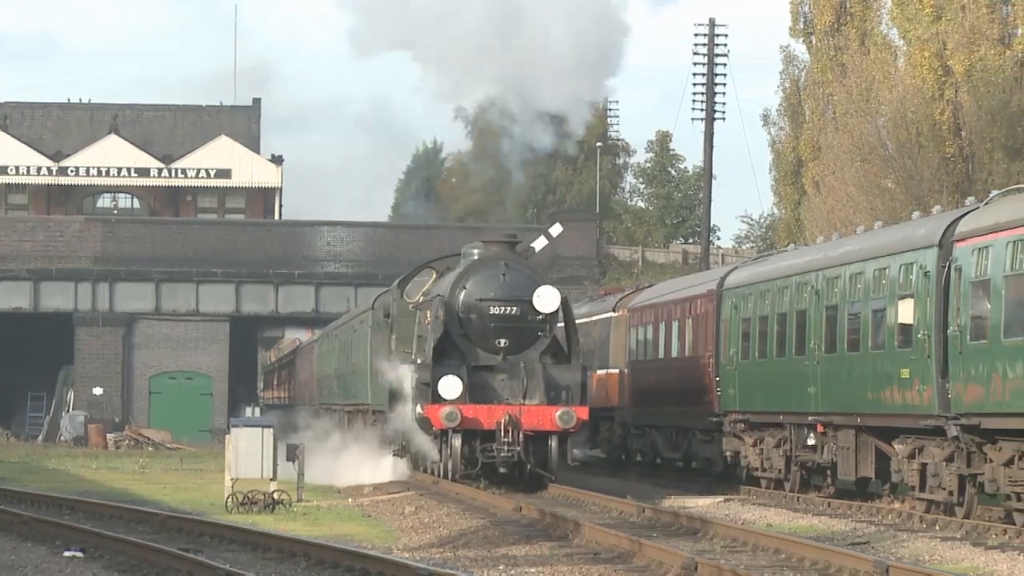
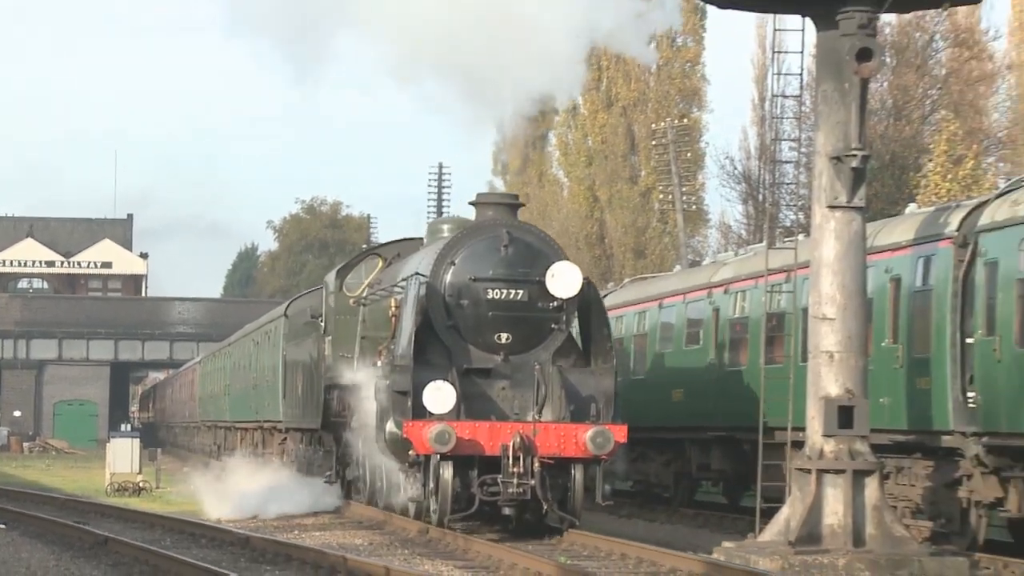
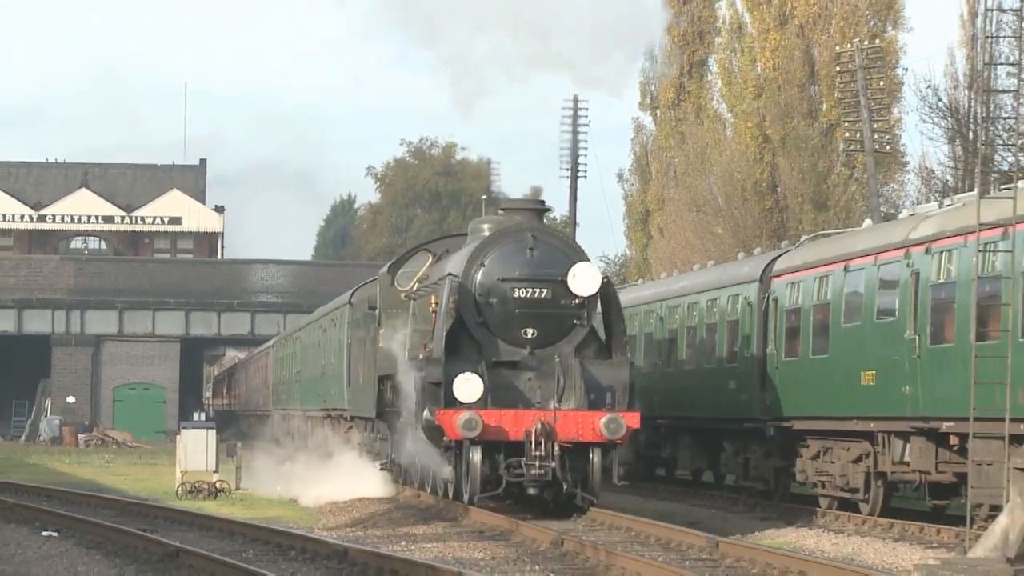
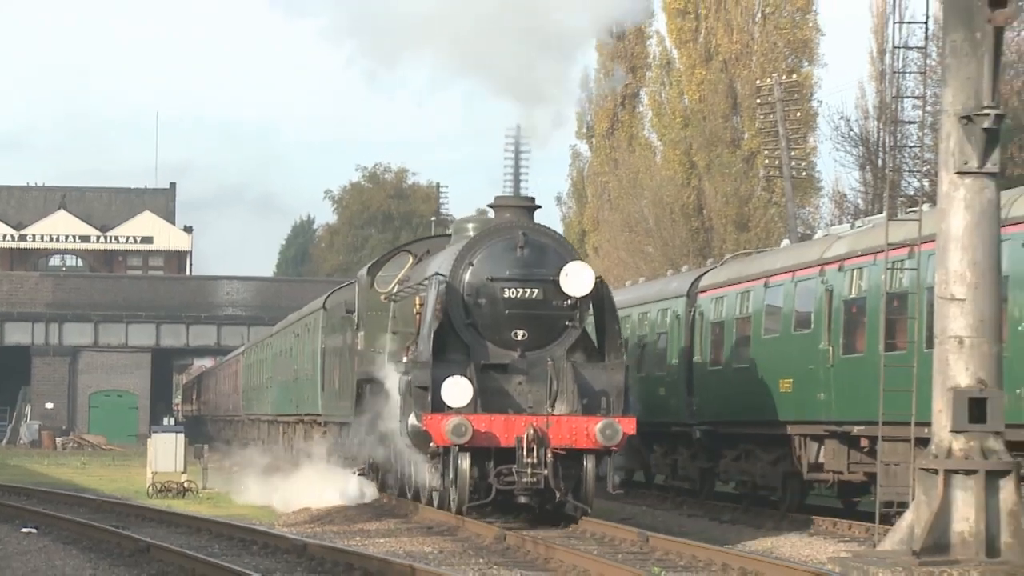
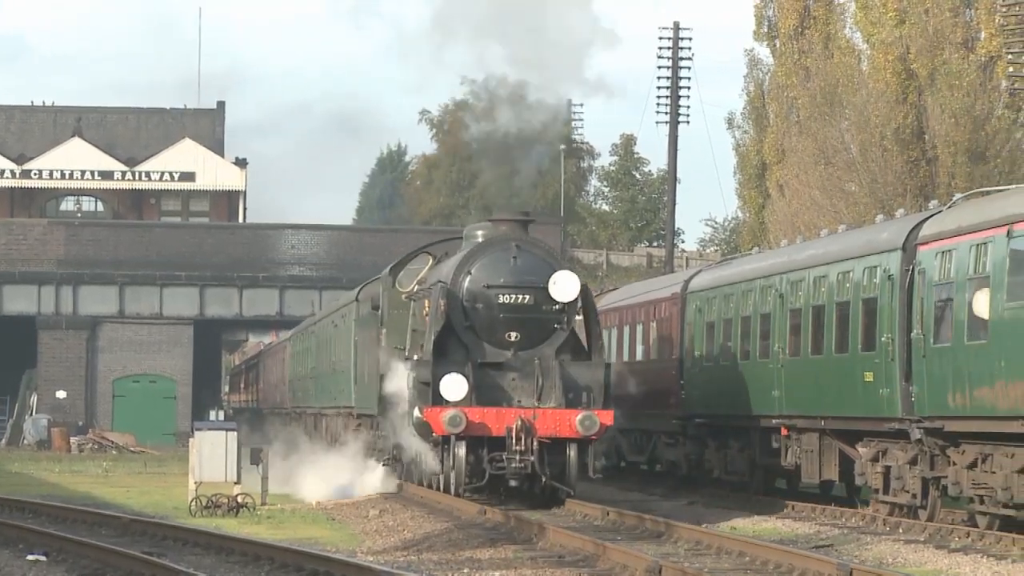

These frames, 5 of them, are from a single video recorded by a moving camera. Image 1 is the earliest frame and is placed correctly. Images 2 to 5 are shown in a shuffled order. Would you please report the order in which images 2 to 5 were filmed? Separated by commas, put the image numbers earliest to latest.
5, 3, 4, 2
